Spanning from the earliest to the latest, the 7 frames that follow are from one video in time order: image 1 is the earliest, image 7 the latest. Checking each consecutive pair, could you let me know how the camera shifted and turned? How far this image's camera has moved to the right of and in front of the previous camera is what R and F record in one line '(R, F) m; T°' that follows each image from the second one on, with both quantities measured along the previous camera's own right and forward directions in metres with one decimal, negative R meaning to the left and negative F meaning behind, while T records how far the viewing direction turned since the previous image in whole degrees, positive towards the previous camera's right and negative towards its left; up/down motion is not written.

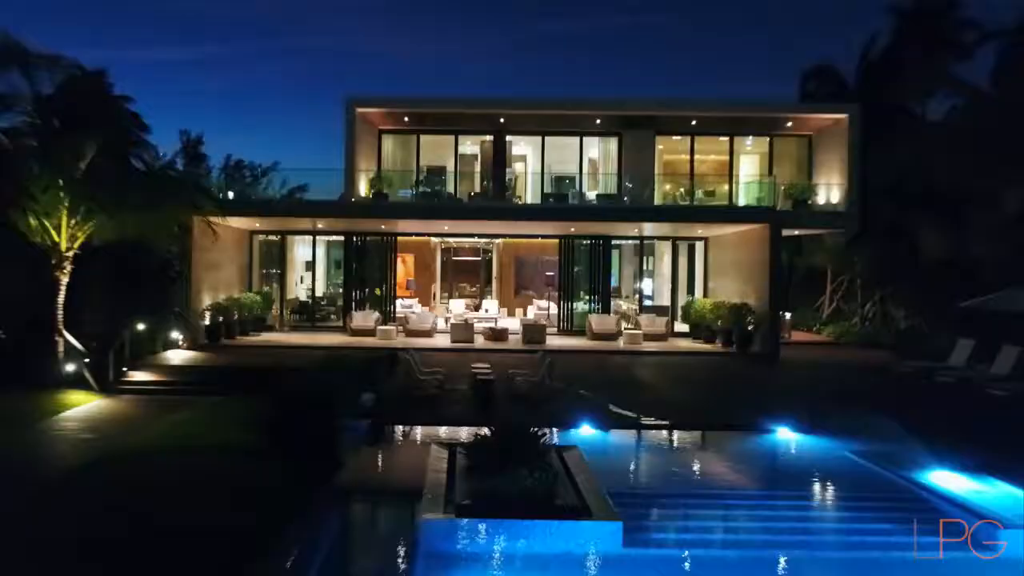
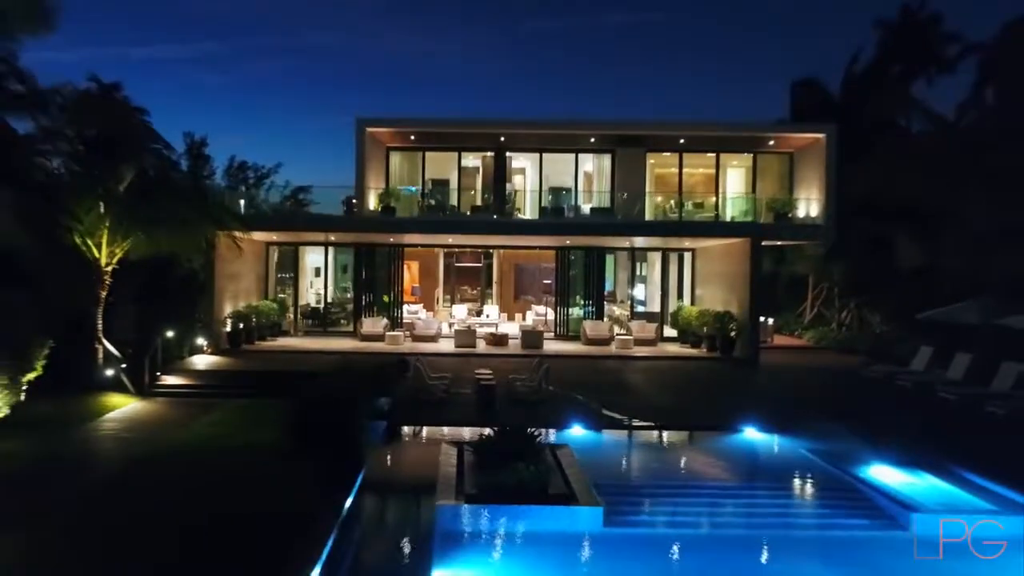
(0.0, -1.2) m; 0°
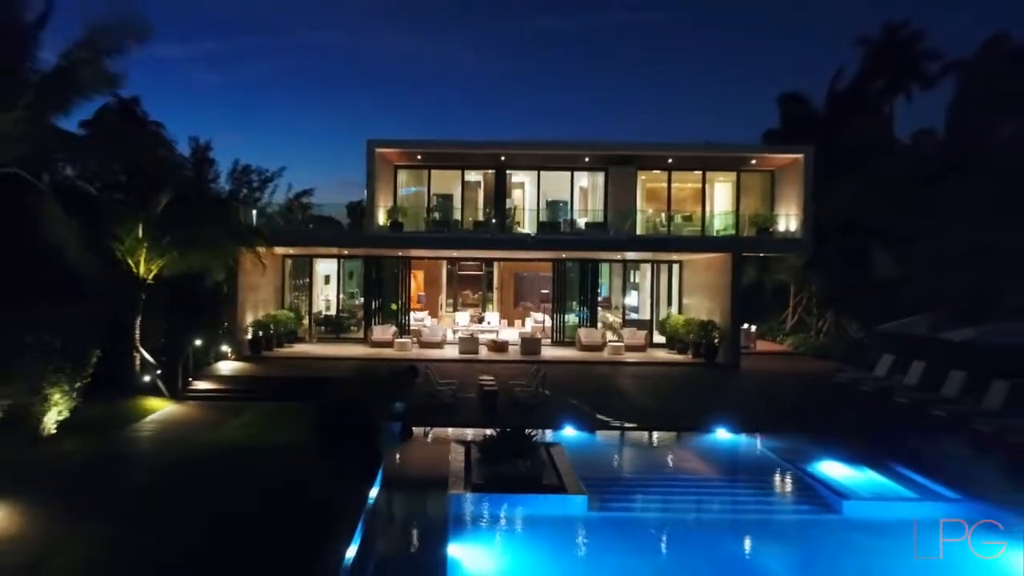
(0.0, -1.3) m; 0°
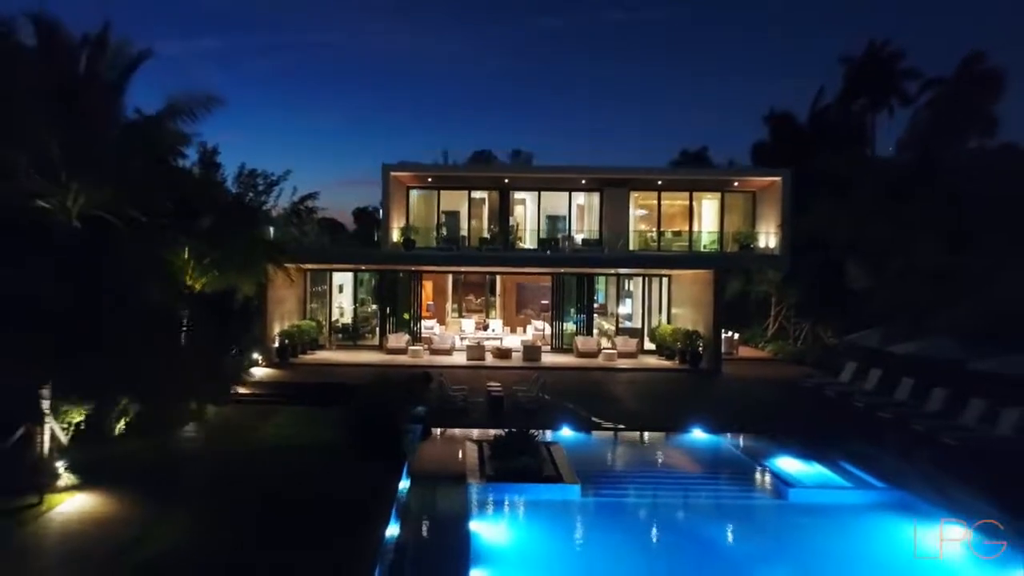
(-0.1, -1.8) m; 0°
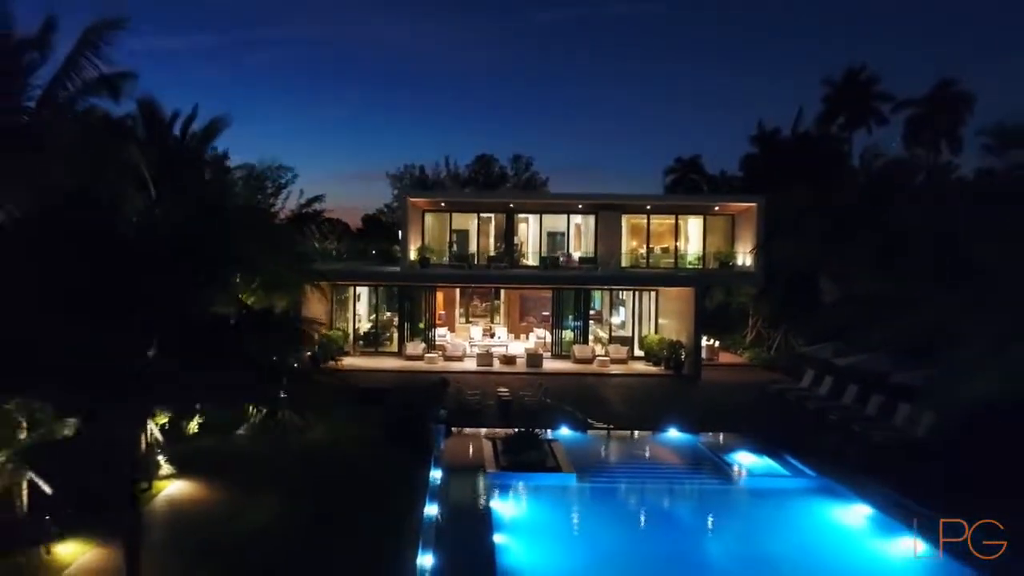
(-0.1, -2.6) m; 0°
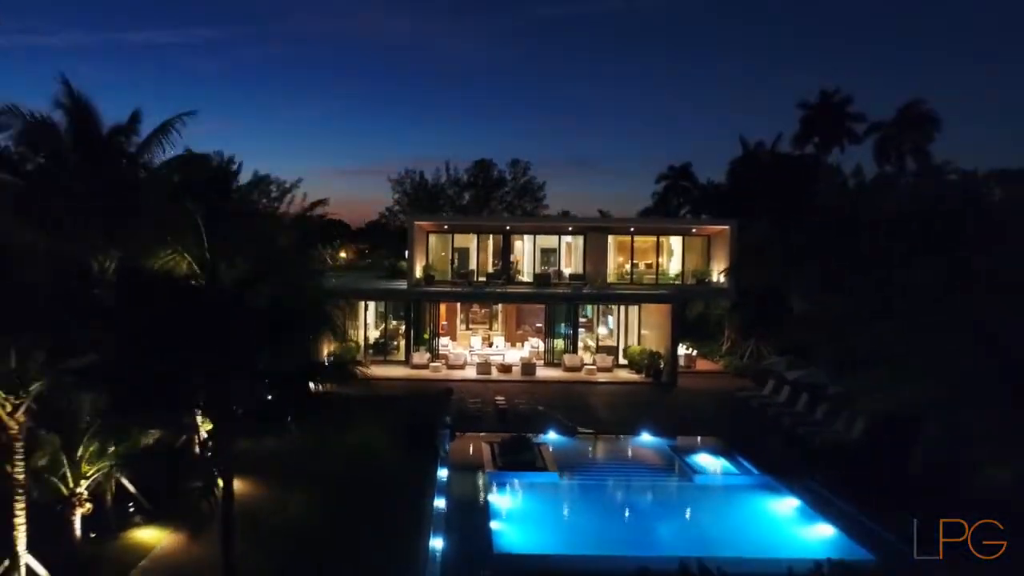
(+0.1, -2.5) m; 0°
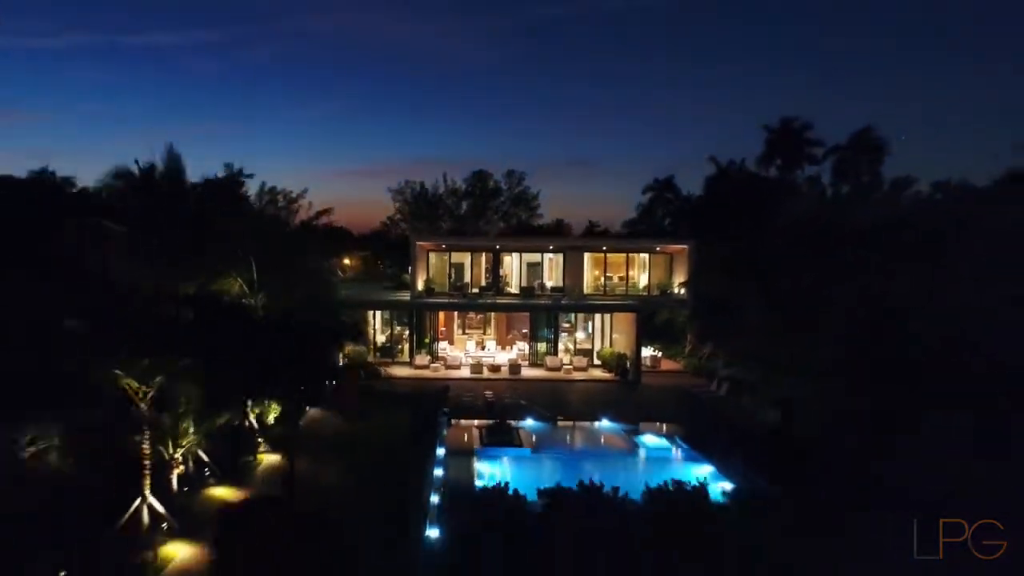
(+0.4, -4.2) m; 0°
